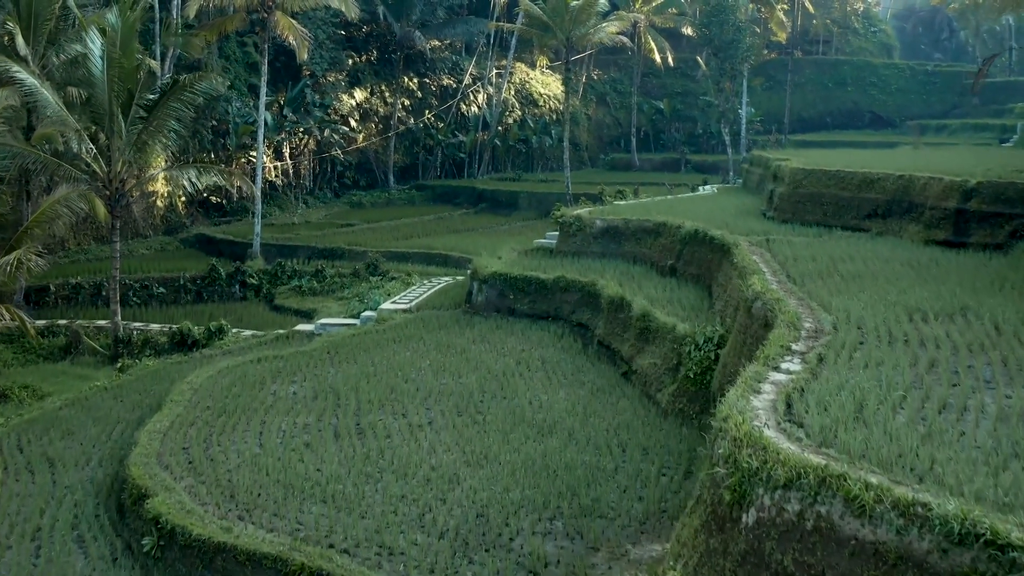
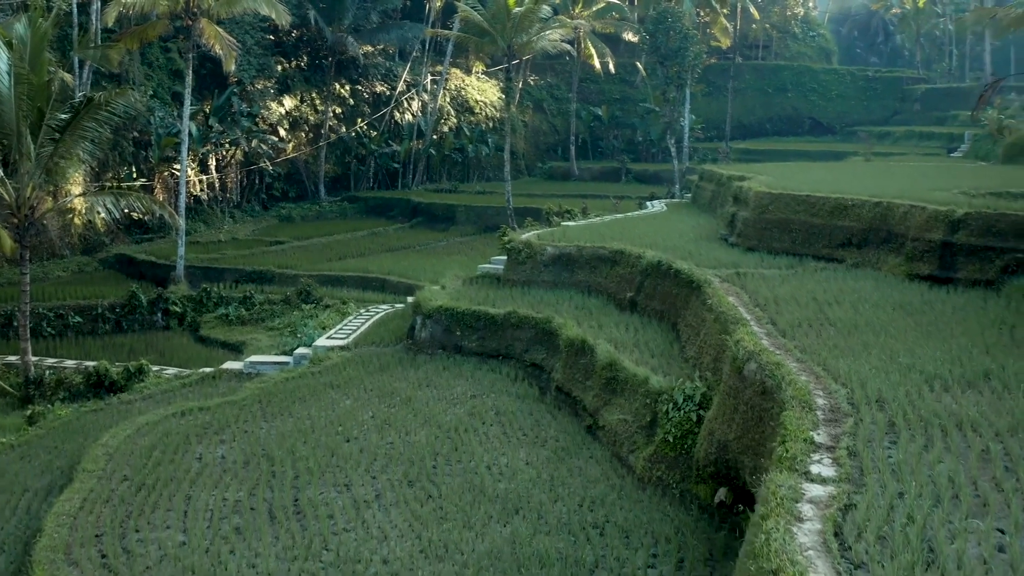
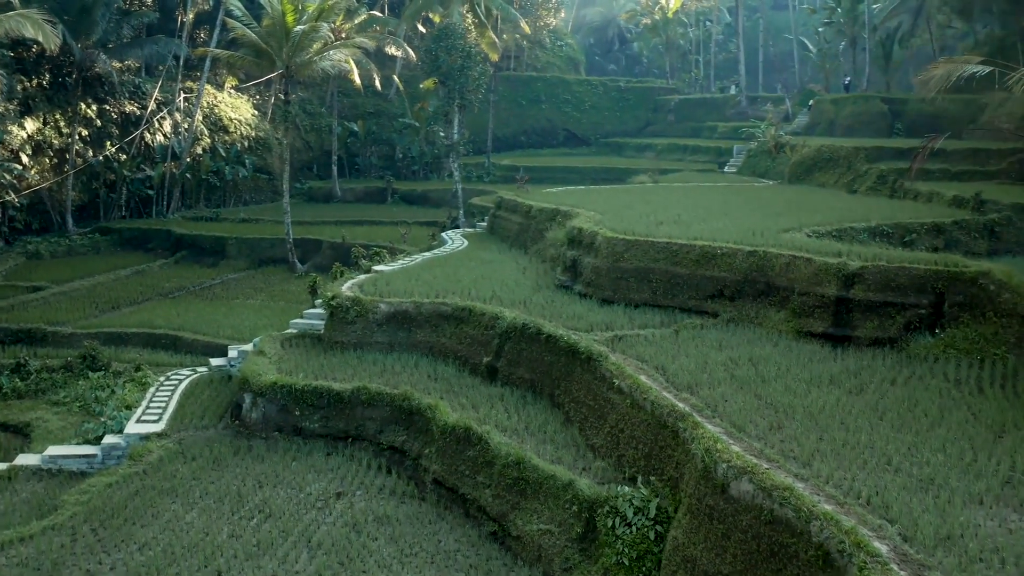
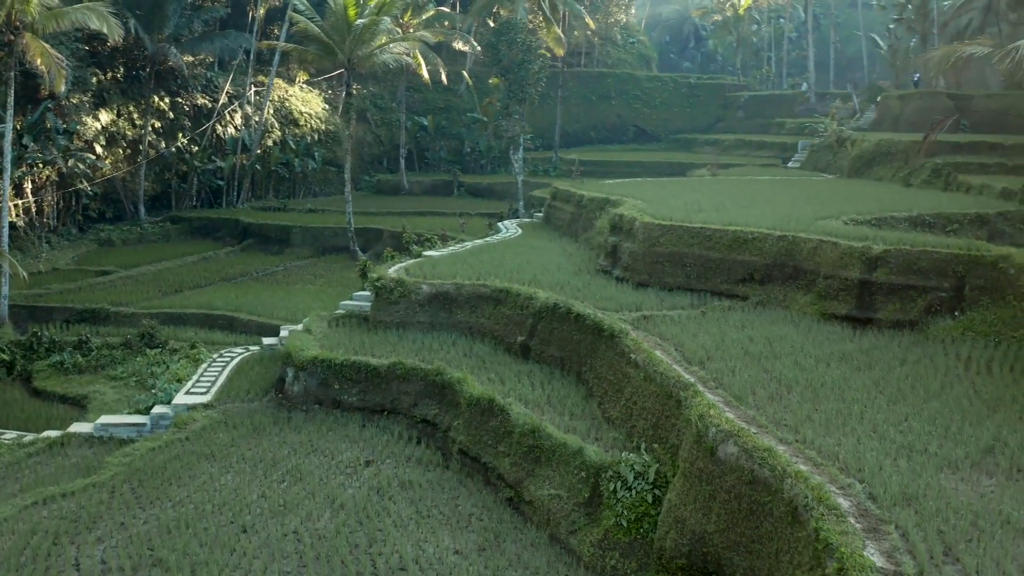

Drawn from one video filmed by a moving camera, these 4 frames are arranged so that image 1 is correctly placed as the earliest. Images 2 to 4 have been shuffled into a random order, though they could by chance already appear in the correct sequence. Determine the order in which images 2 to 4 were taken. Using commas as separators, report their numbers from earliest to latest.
2, 4, 3
